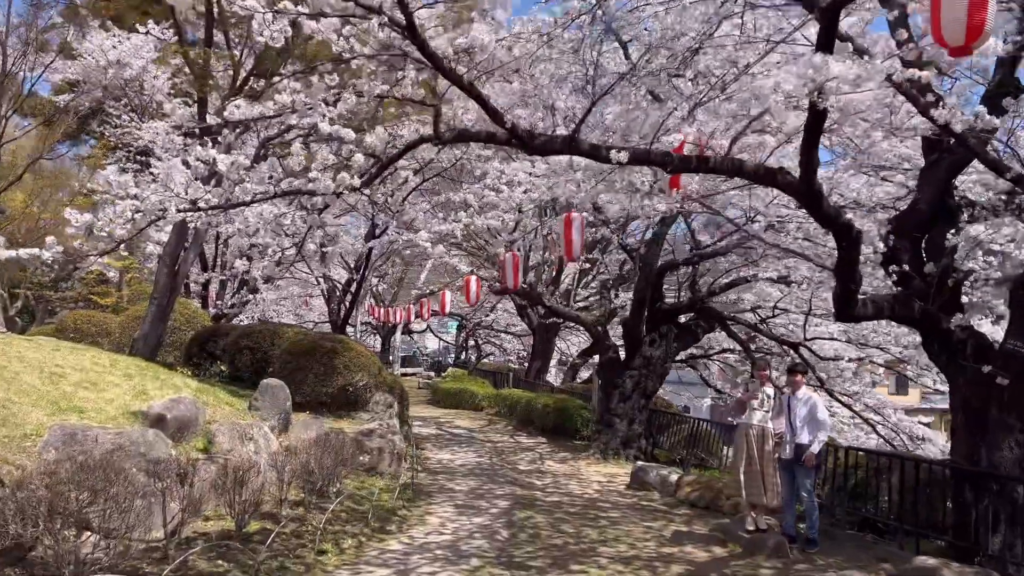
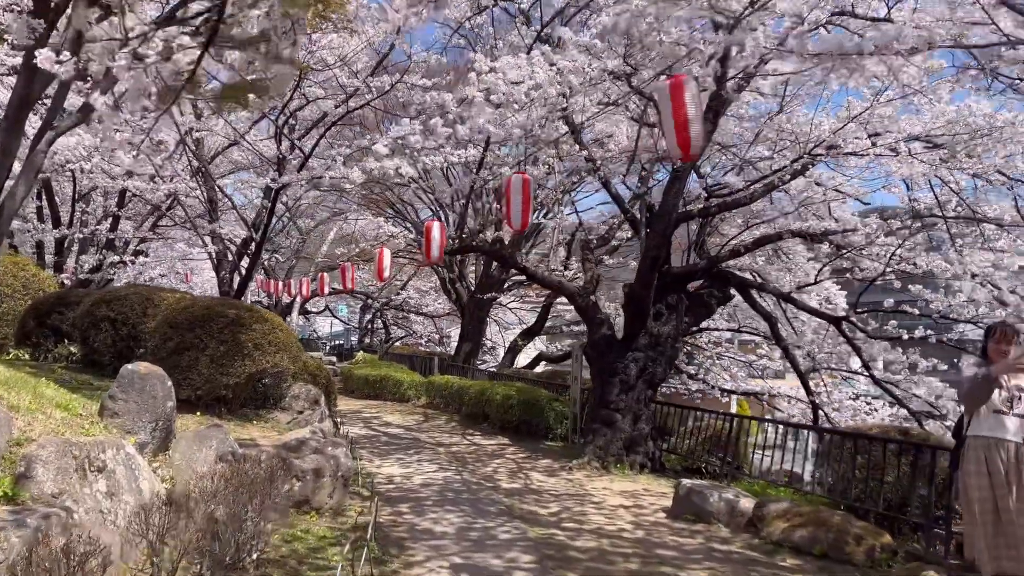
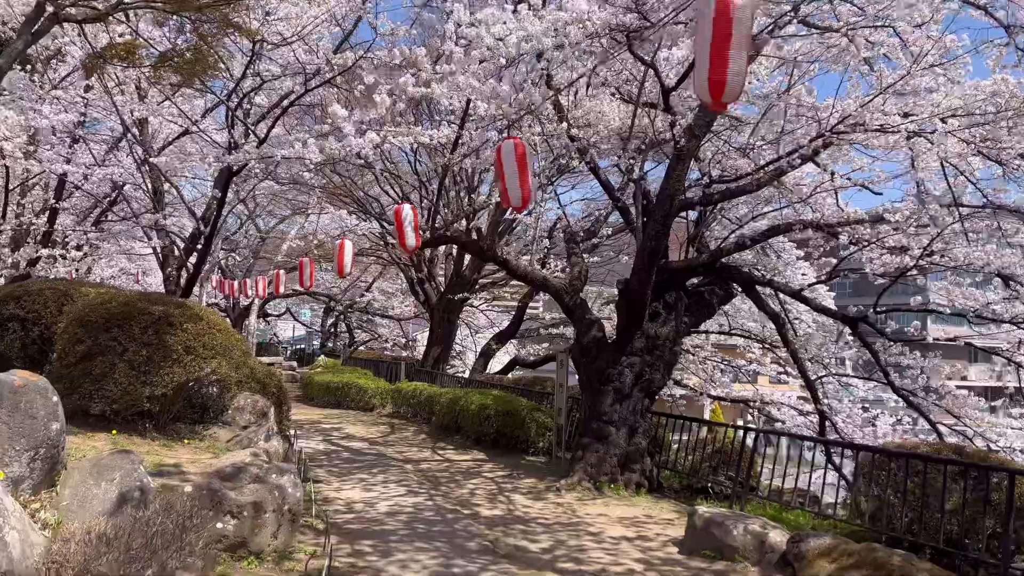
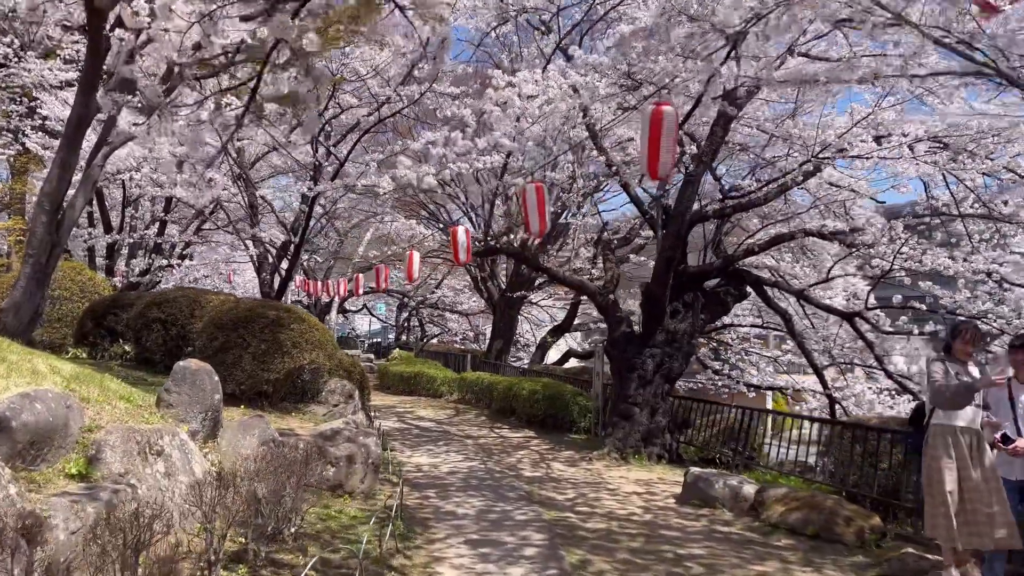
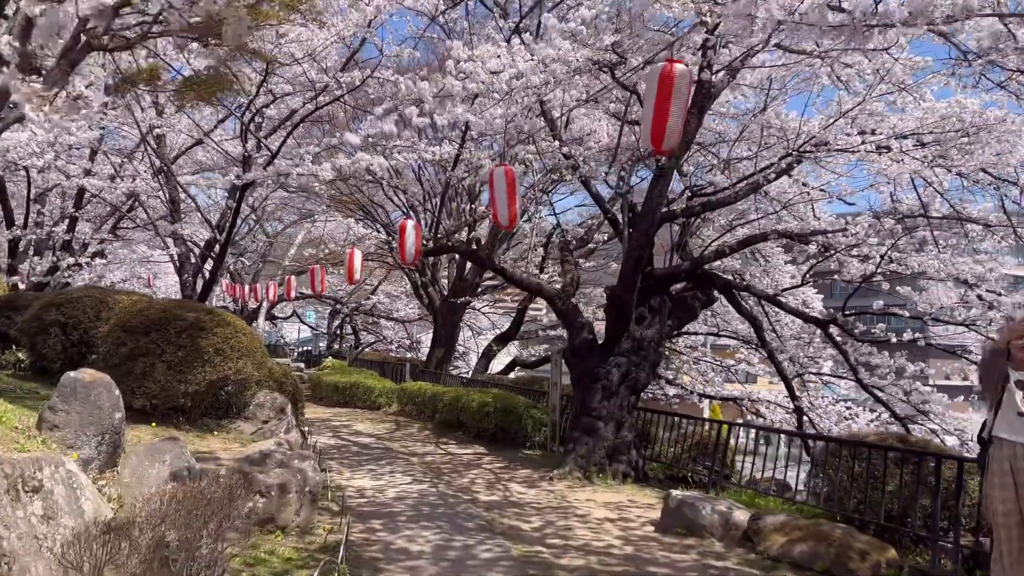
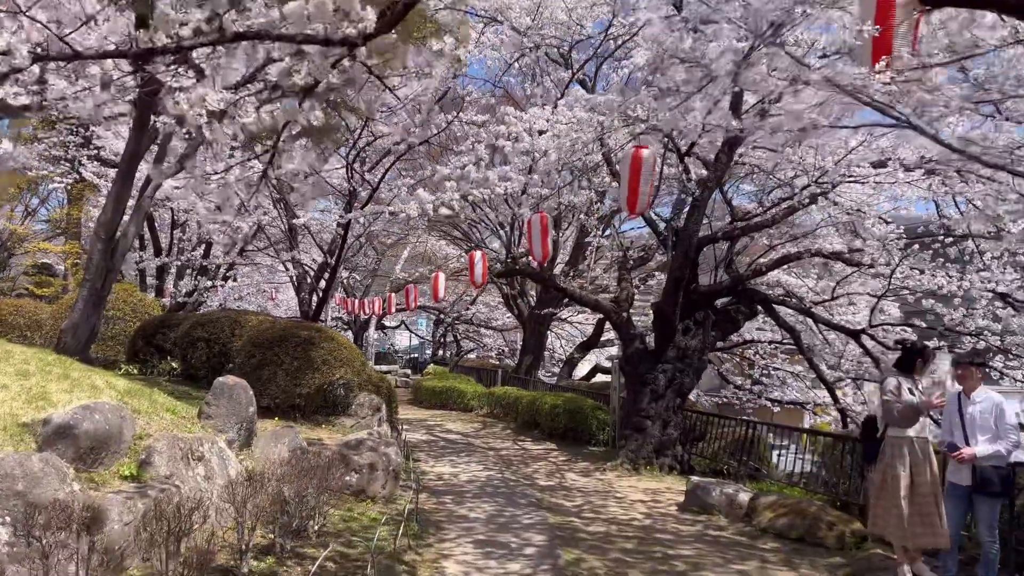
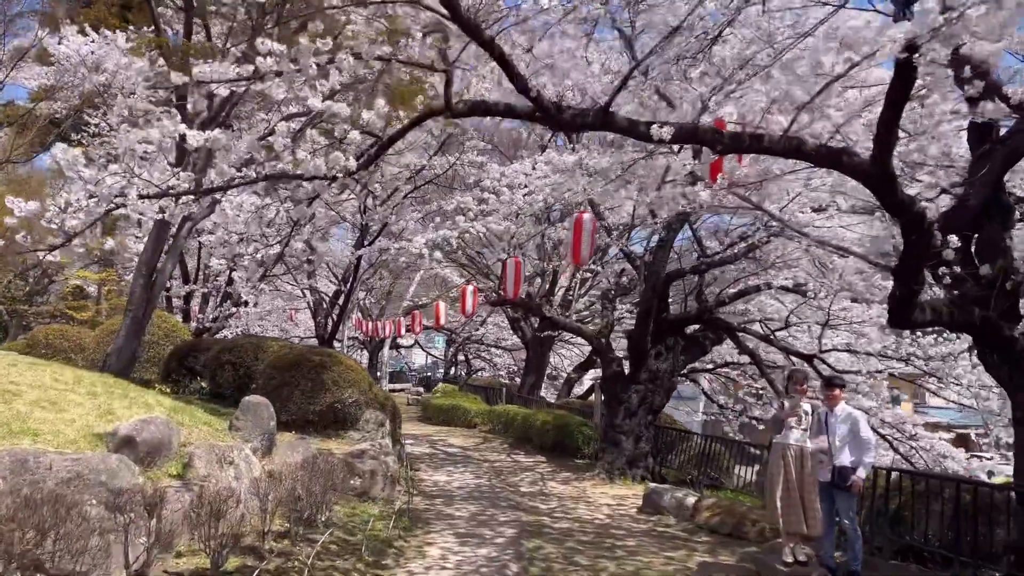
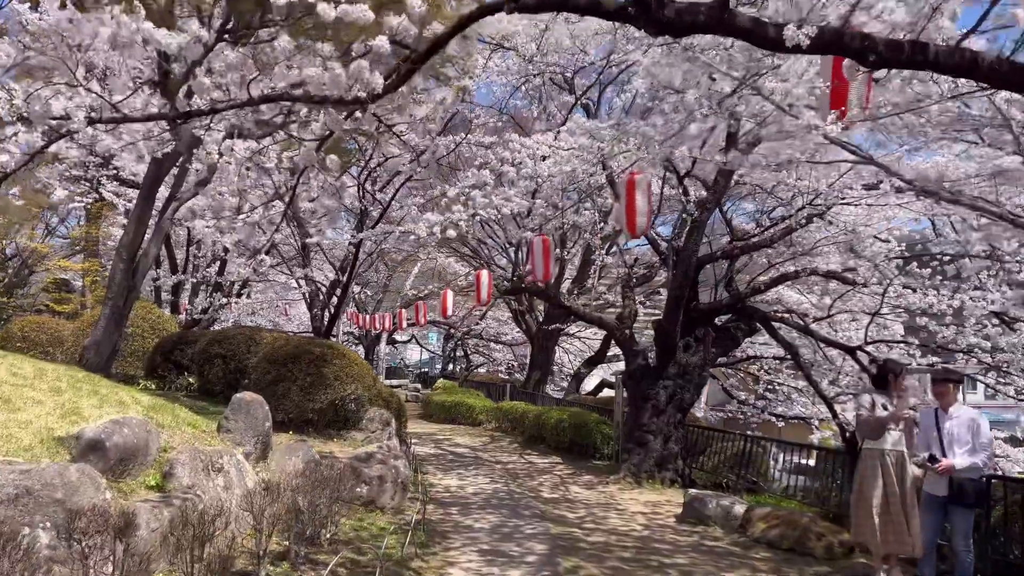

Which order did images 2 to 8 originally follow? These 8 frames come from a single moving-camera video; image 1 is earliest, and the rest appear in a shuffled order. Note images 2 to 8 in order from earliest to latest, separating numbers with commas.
7, 8, 6, 4, 2, 5, 3
